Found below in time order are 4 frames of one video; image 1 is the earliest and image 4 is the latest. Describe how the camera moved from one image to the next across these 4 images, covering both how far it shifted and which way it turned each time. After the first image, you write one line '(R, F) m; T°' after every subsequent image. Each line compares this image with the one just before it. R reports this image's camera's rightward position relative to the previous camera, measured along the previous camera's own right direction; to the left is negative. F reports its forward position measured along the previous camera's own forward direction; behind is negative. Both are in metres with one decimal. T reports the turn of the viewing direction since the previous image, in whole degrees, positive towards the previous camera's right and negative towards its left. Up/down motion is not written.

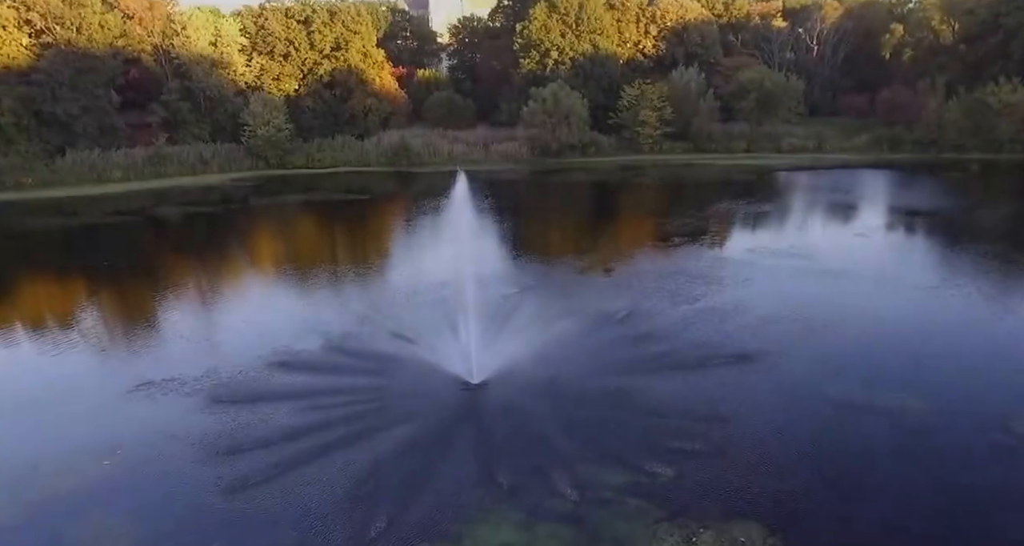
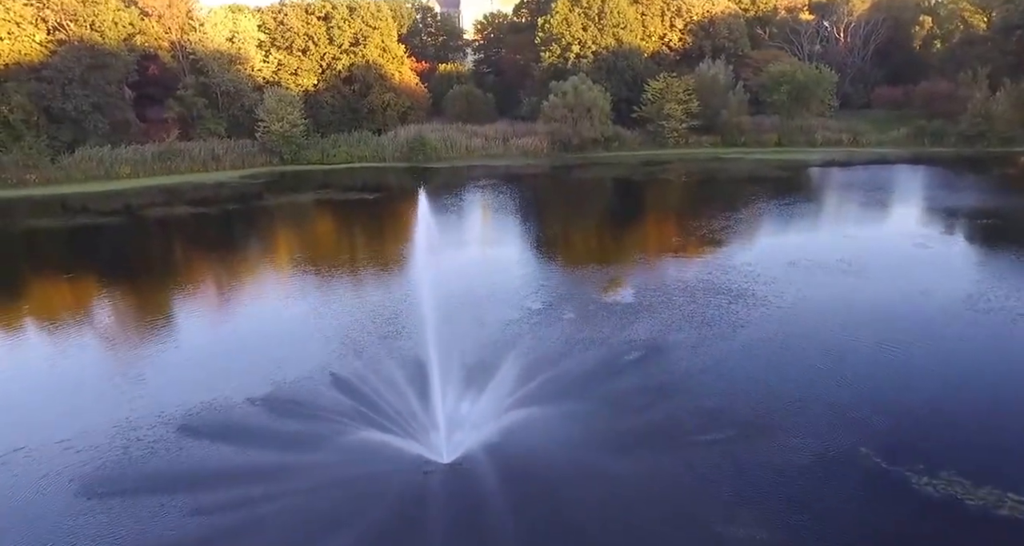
(0.0, +1.0) m; -2°
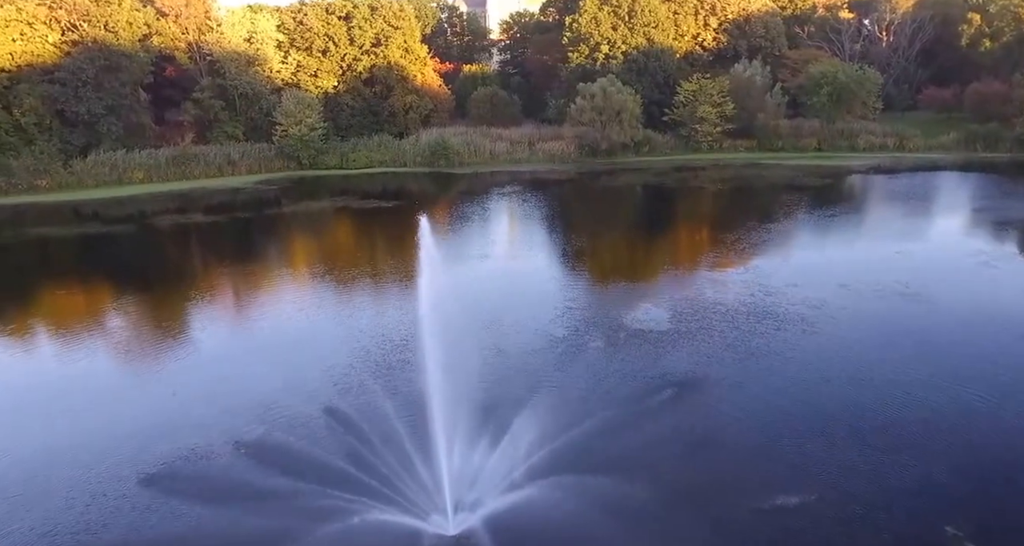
(0.0, +1.1) m; -2°
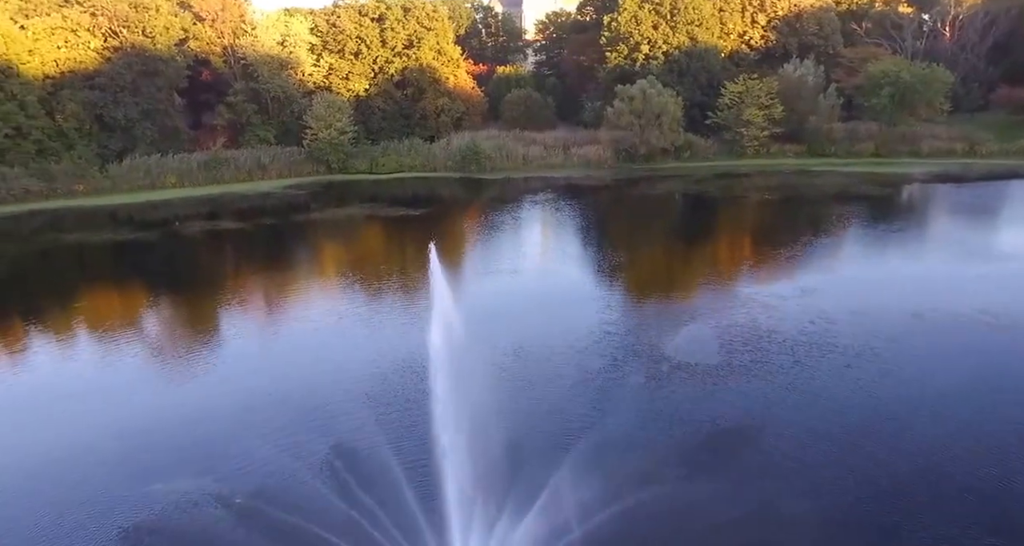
(+0.5, +0.8) m; -4°
